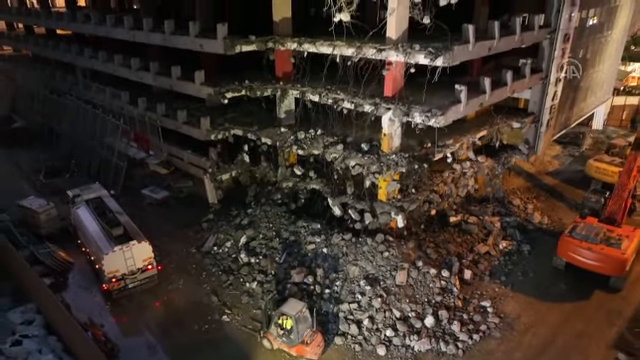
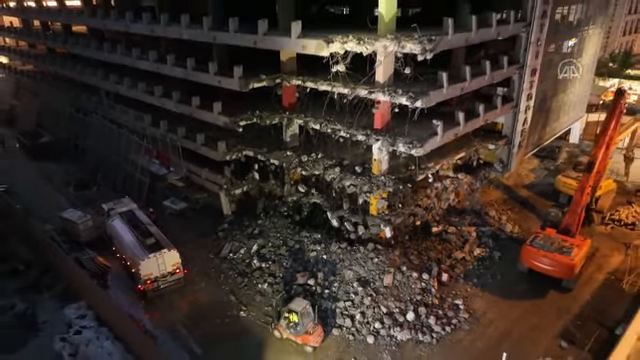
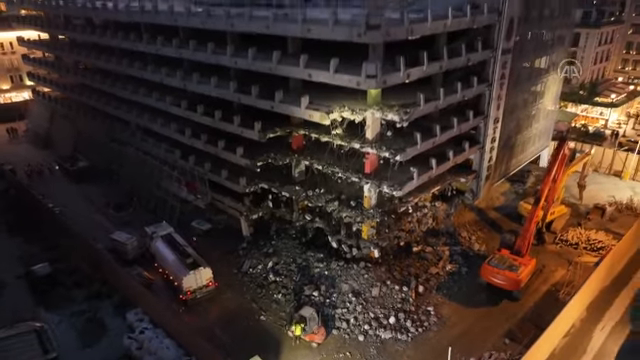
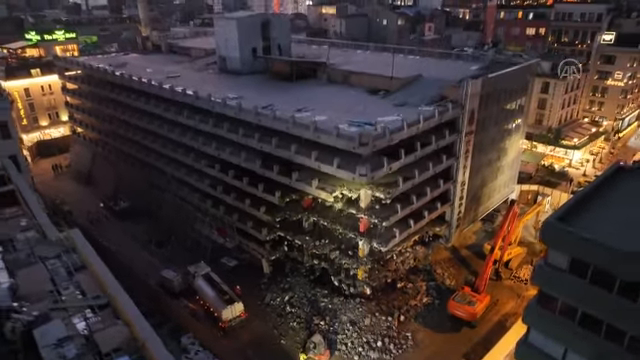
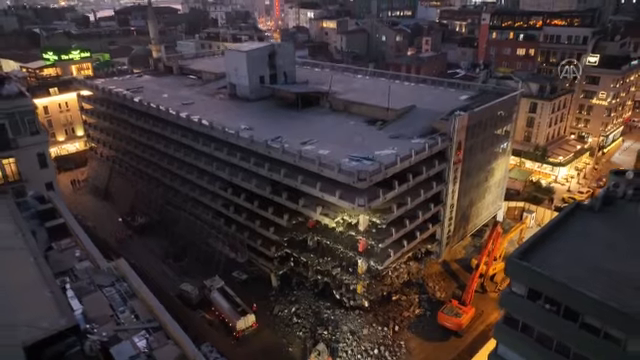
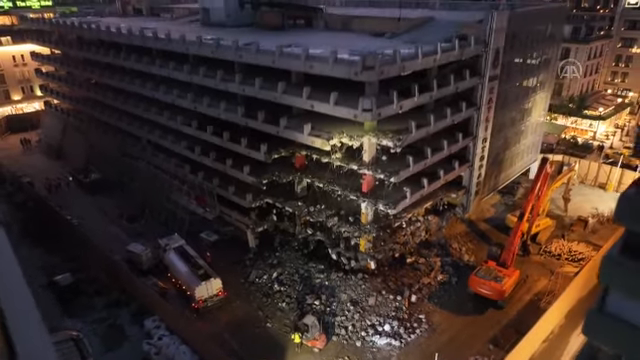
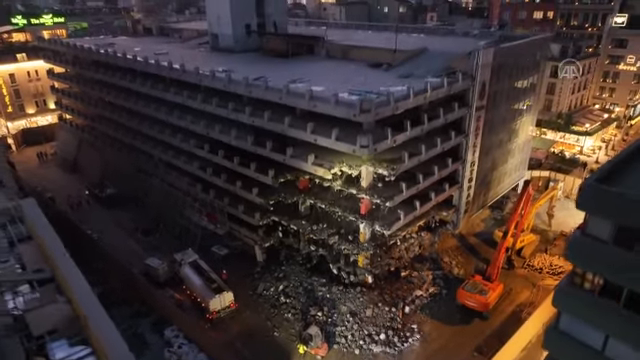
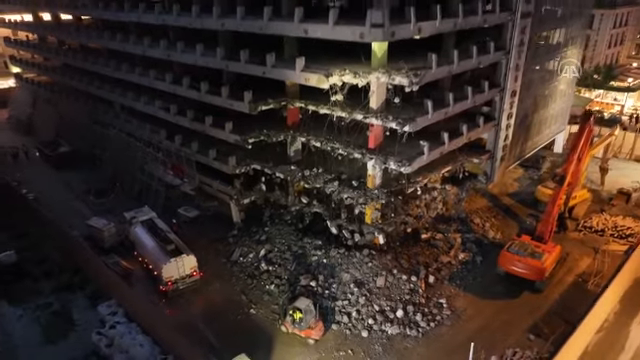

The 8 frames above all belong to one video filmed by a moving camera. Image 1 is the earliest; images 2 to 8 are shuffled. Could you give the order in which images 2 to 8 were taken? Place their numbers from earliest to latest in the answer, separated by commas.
2, 8, 3, 6, 7, 4, 5
